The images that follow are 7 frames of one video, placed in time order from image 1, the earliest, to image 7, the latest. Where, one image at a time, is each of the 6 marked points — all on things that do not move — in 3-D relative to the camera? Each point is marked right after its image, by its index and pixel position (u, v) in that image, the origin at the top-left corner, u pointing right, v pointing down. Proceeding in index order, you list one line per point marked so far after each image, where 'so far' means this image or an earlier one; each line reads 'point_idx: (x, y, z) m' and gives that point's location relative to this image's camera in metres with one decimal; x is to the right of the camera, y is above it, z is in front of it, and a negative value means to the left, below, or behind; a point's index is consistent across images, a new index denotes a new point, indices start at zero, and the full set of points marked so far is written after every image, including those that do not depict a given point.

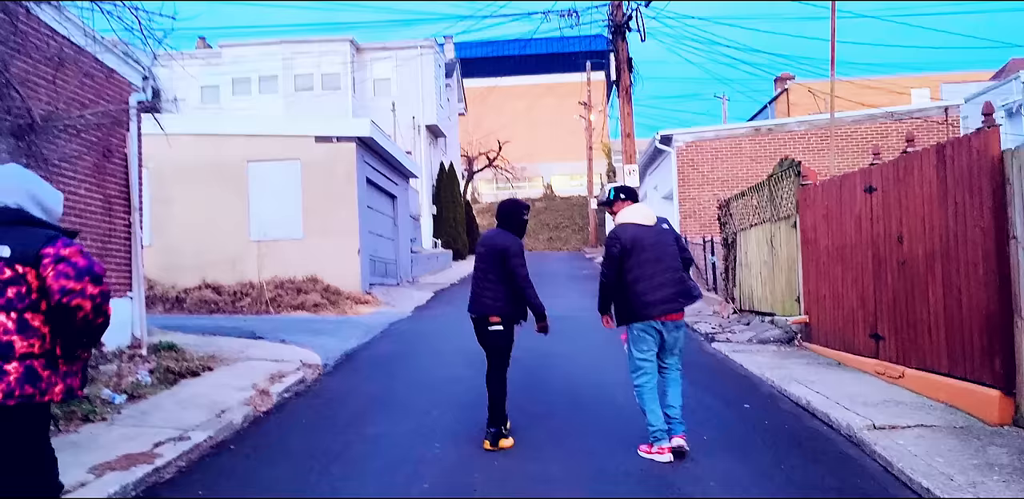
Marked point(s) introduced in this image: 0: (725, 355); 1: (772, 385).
0: (+2.5, -1.3, +10.9) m
1: (+2.5, -1.3, +8.8) m
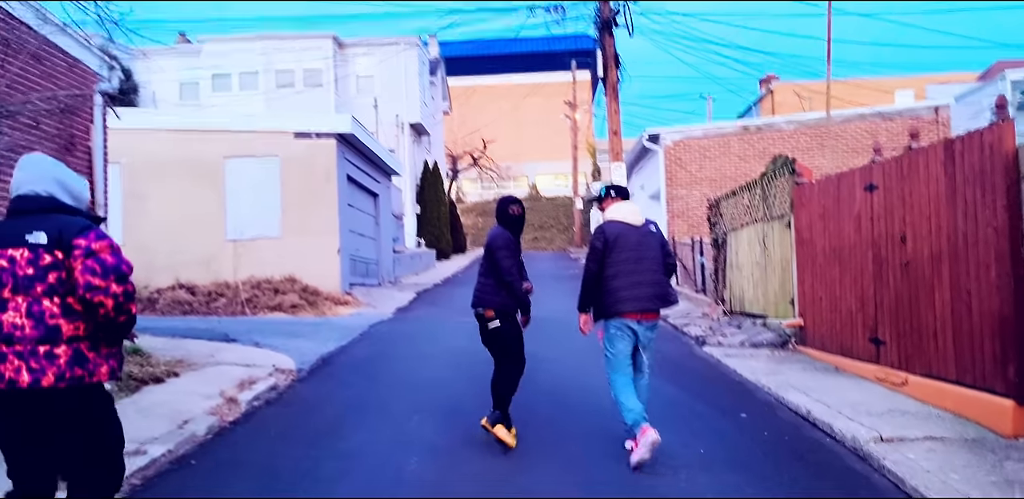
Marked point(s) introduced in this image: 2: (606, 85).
0: (+2.4, -1.3, +10.4) m
1: (+2.4, -1.3, +8.4) m
2: (+2.0, +3.6, +19.7) m
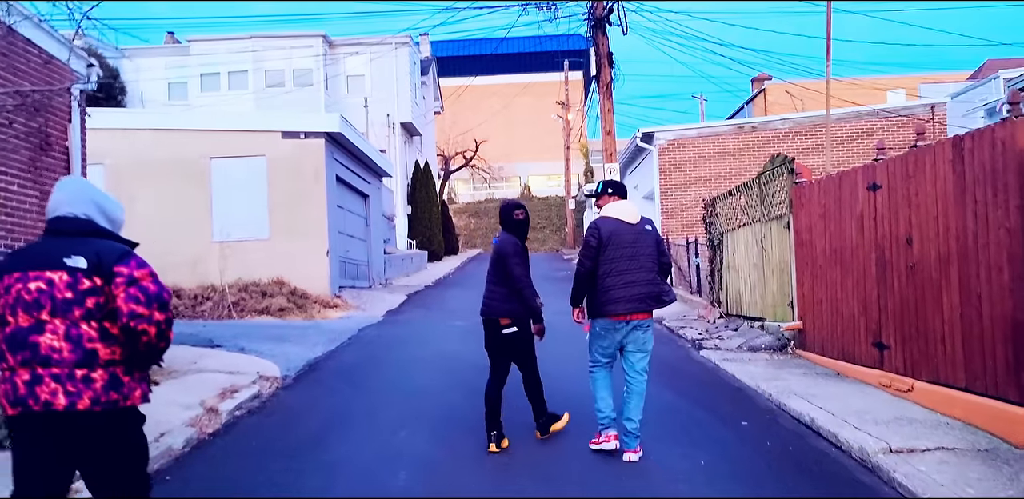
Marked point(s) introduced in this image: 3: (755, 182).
0: (+2.3, -1.3, +10.2) m
1: (+2.3, -1.3, +8.2) m
2: (+1.9, +3.5, +19.4) m
3: (+3.3, +0.9, +12.2) m
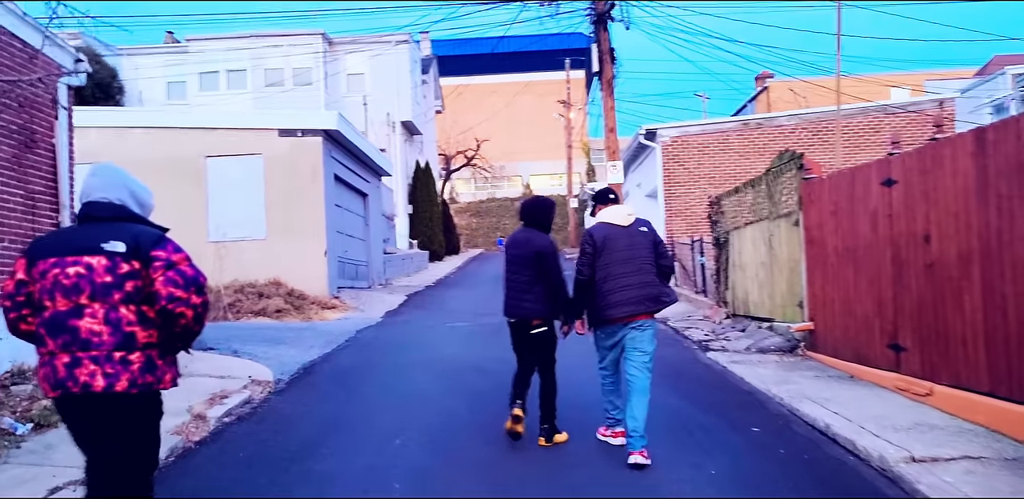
0: (+2.3, -1.3, +9.8) m
1: (+2.3, -1.3, +7.8) m
2: (+1.9, +3.6, +19.1) m
3: (+3.3, +0.9, +11.9) m
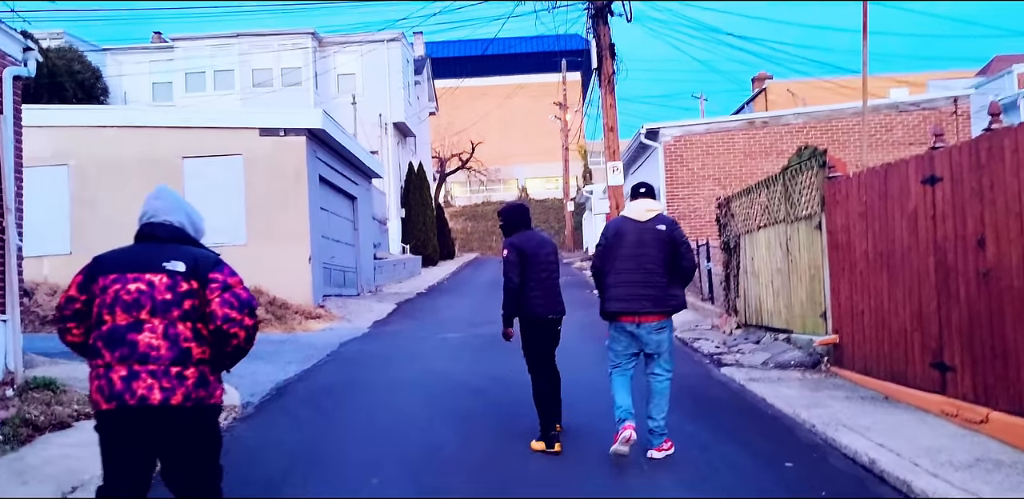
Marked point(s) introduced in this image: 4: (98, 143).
0: (+2.2, -1.3, +8.9) m
1: (+2.3, -1.4, +6.9) m
2: (+1.8, +3.5, +18.2) m
3: (+3.2, +0.9, +10.9) m
4: (-7.3, +1.9, +16.2) m
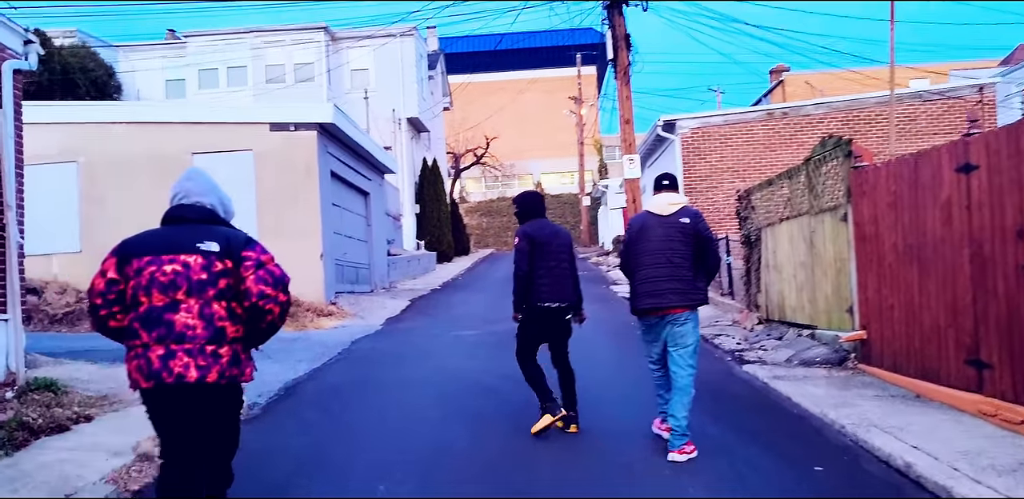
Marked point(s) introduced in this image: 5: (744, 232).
0: (+2.4, -1.3, +8.6) m
1: (+2.4, -1.3, +6.6) m
2: (+2.1, +3.6, +17.8) m
3: (+3.4, +0.9, +10.6) m
4: (-7.0, +1.9, +16.0) m
5: (+3.4, +0.3, +13.5) m
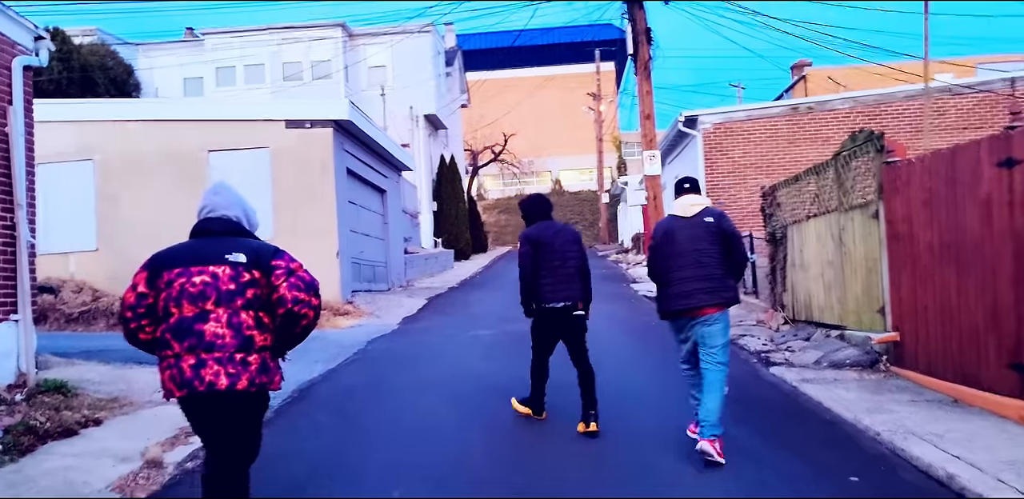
0: (+2.6, -1.2, +8.3) m
1: (+2.5, -1.3, +6.3) m
2: (+2.4, +3.6, +17.5) m
3: (+3.6, +1.0, +10.3) m
4: (-6.7, +1.9, +15.9) m
5: (+3.7, +0.3, +13.2) m
